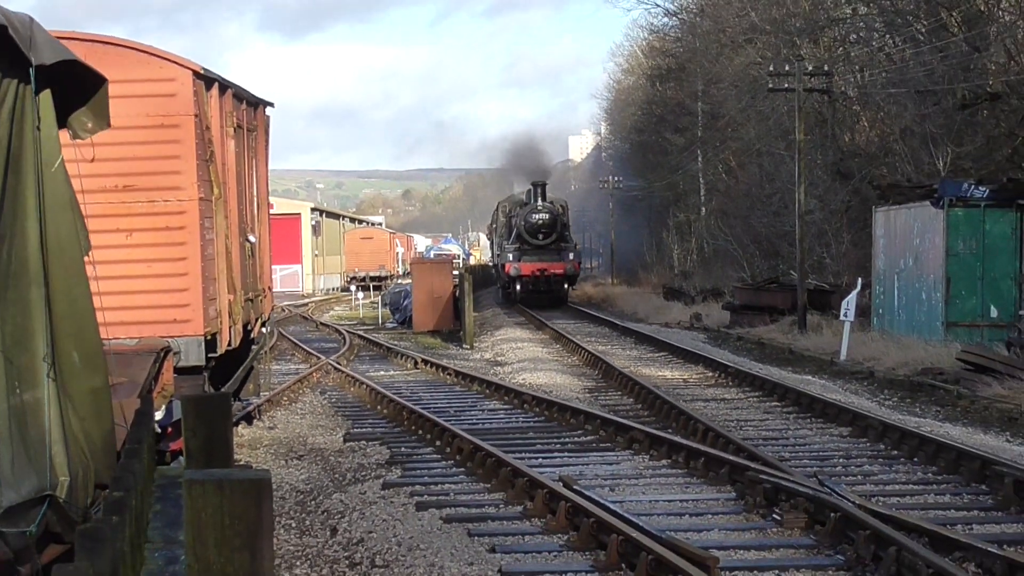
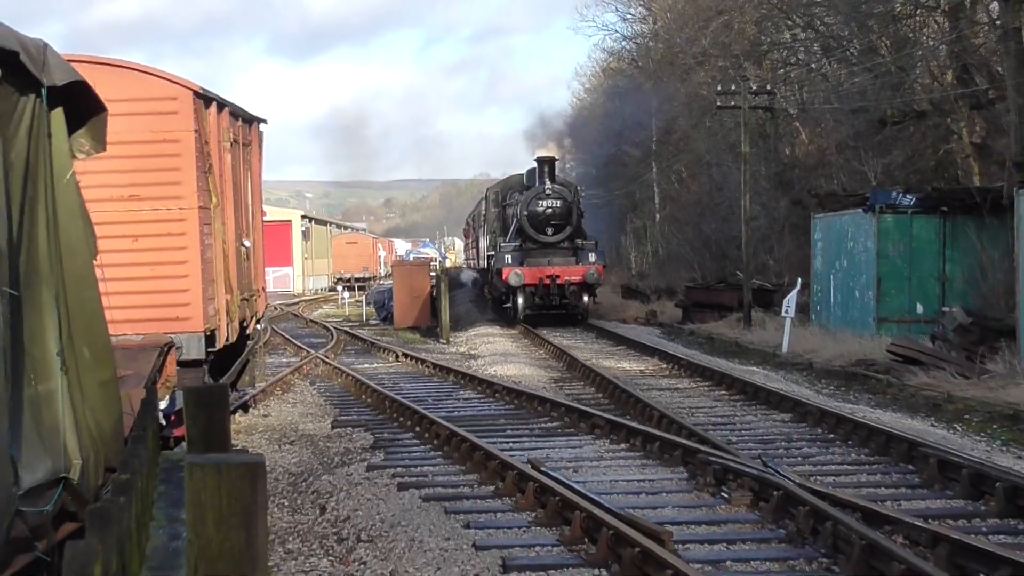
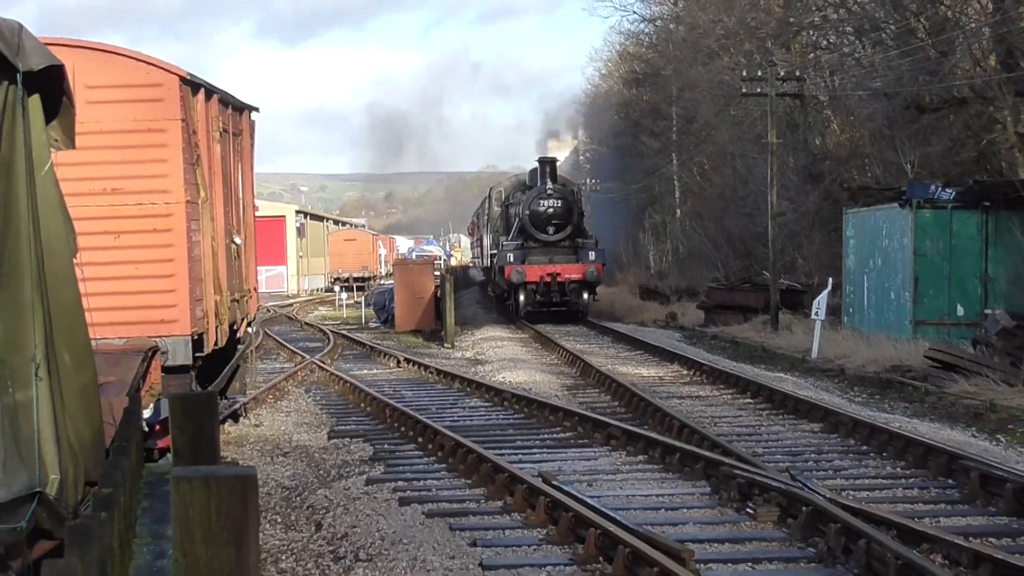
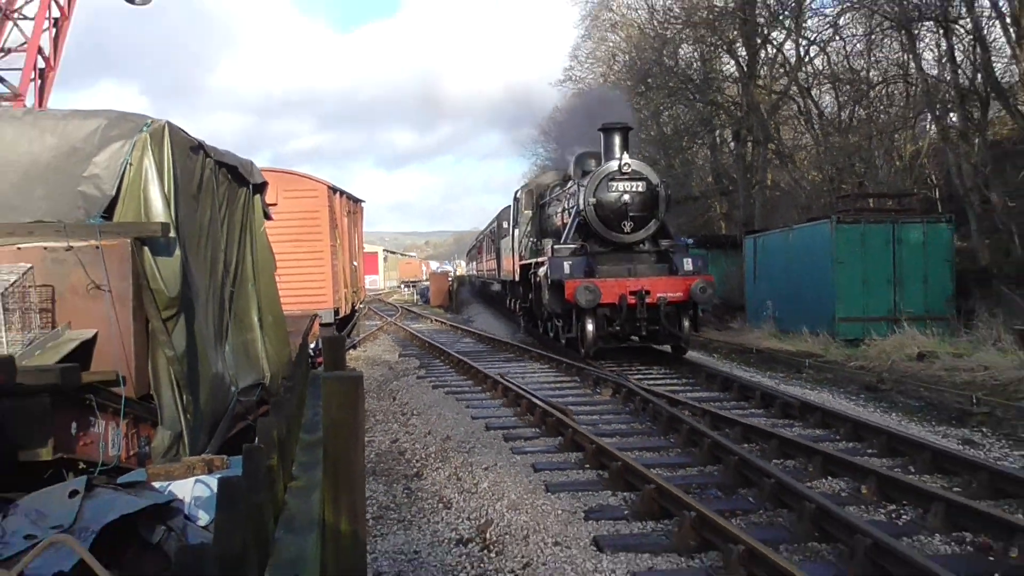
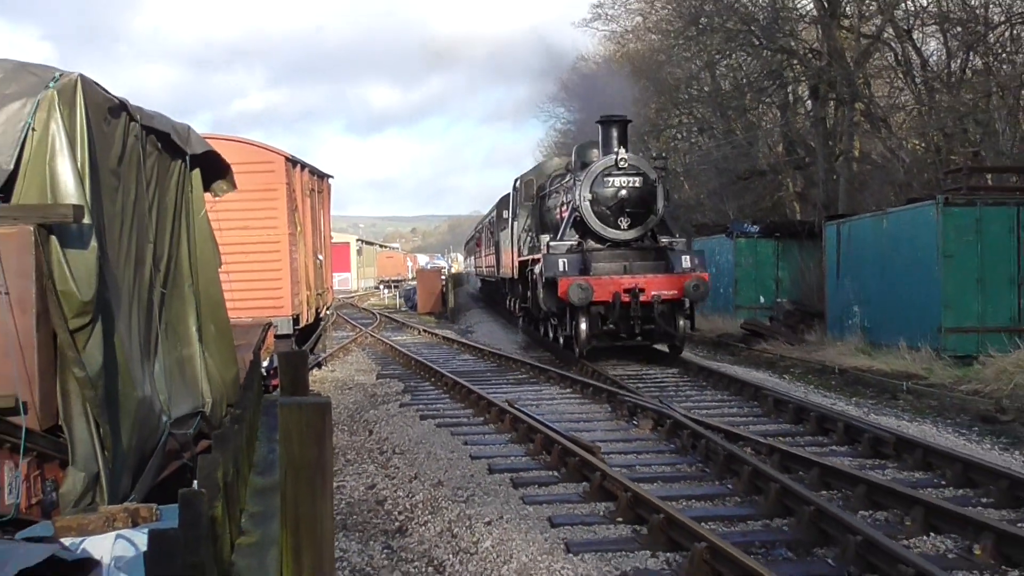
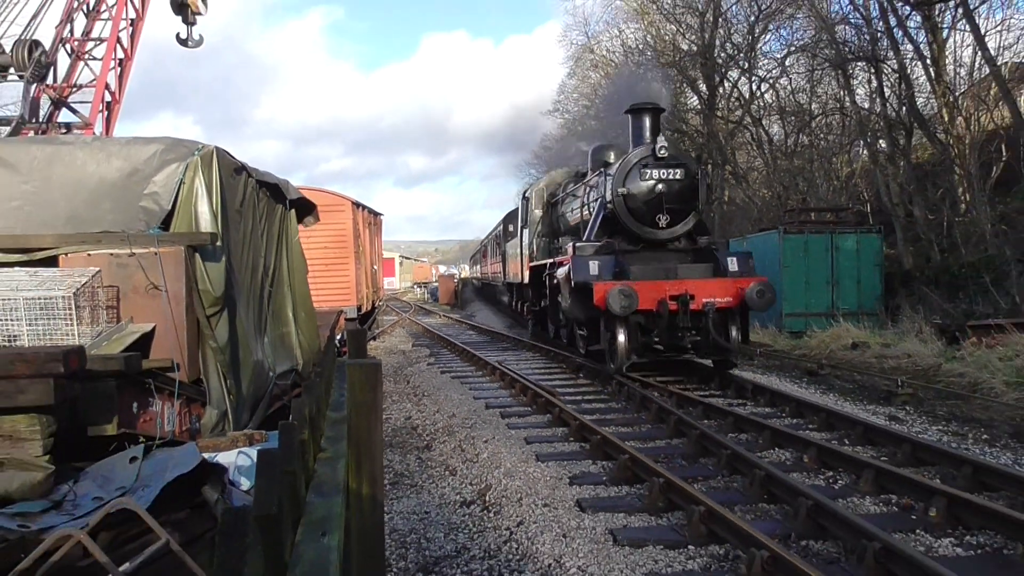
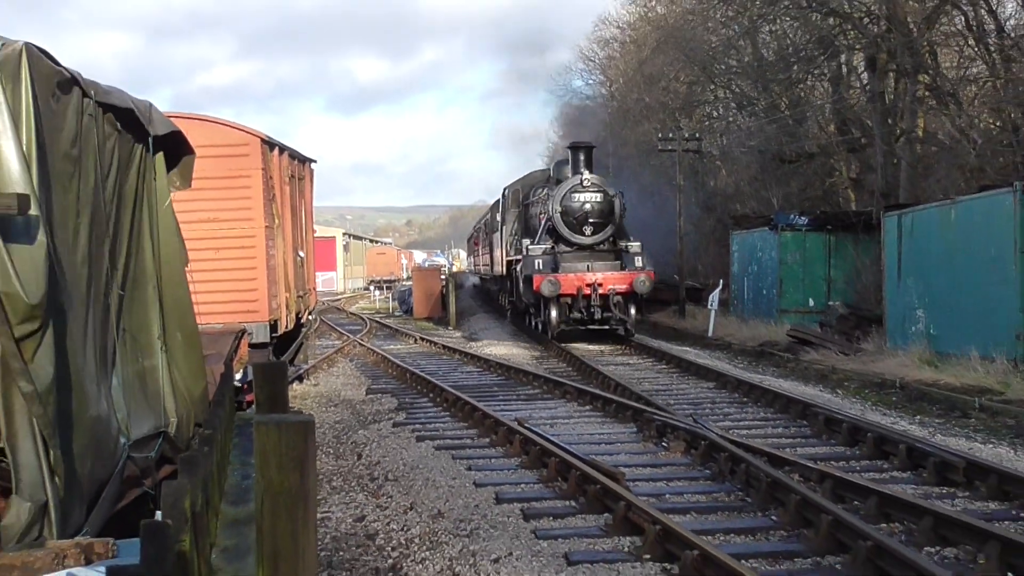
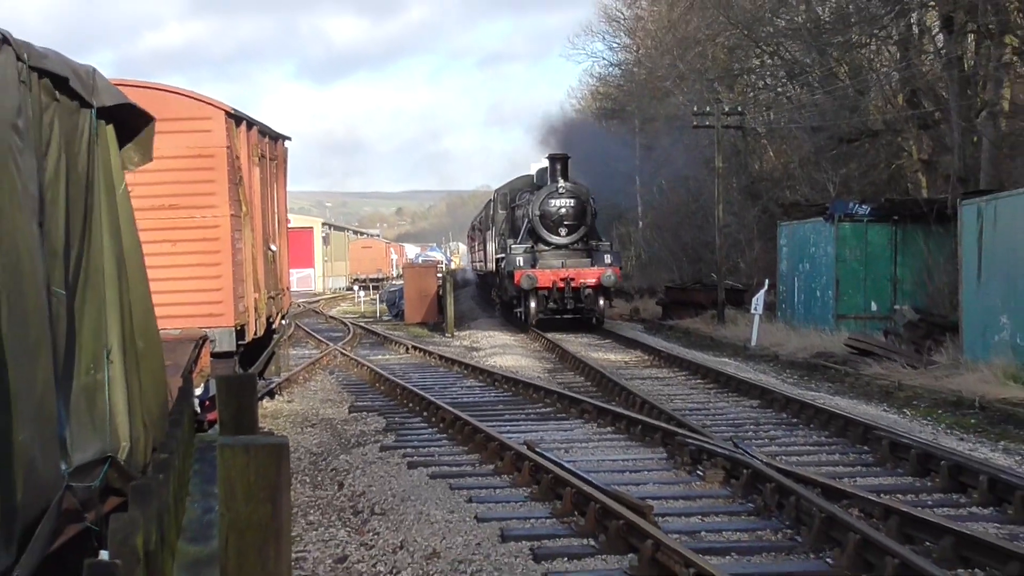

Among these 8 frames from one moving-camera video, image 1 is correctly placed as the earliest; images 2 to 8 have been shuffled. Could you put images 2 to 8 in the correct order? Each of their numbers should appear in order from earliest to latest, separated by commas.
3, 2, 8, 7, 5, 4, 6
